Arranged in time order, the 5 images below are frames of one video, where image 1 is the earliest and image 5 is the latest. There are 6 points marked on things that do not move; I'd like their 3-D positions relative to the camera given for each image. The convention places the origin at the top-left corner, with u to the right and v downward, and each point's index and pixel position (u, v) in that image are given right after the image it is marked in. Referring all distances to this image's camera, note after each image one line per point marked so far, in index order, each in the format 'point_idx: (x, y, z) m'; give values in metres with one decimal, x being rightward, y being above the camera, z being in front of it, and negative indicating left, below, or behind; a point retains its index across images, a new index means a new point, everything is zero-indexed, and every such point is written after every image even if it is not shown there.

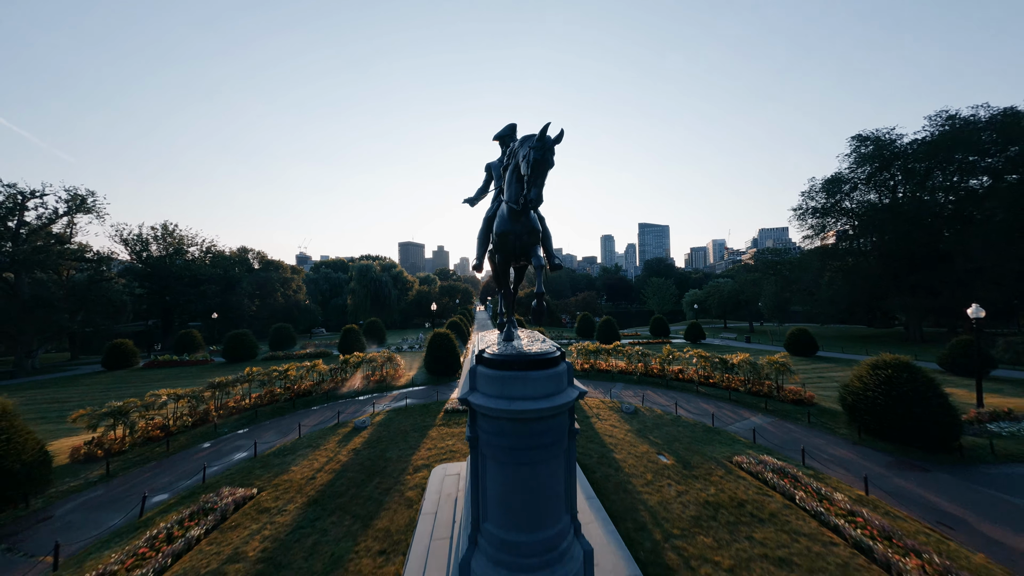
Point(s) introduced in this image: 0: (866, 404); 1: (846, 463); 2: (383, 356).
0: (+12.4, -4.0, +10.8) m
1: (+9.9, -5.2, +9.2) m
2: (-7.3, -3.9, +17.7) m
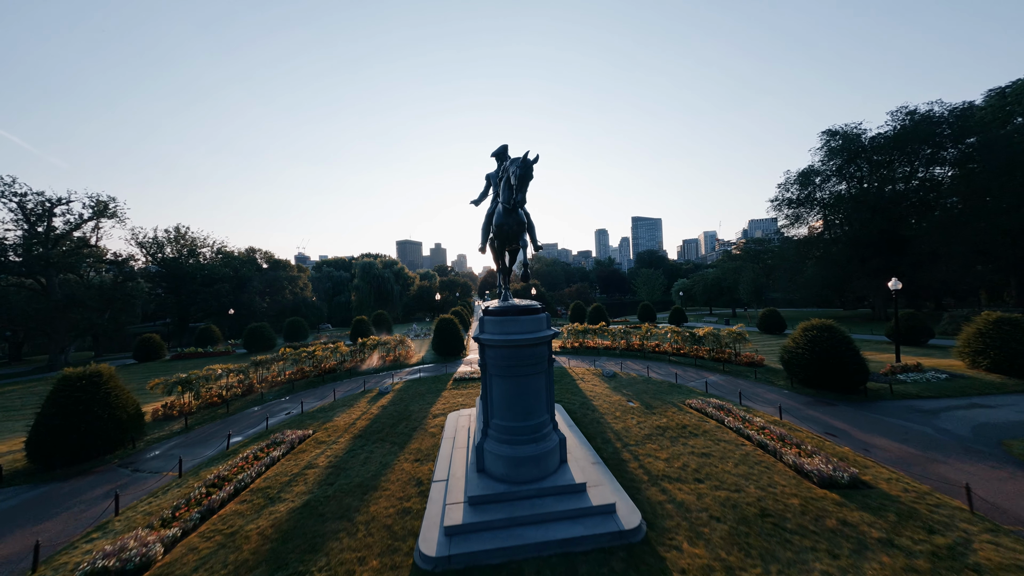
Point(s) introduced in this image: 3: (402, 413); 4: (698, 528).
0: (+12.3, -3.1, +13.3) m
1: (+9.9, -4.3, +11.7) m
2: (-7.4, -3.3, +20.0) m
3: (-4.3, -4.9, +12.1) m
4: (+3.6, -4.6, +5.9) m
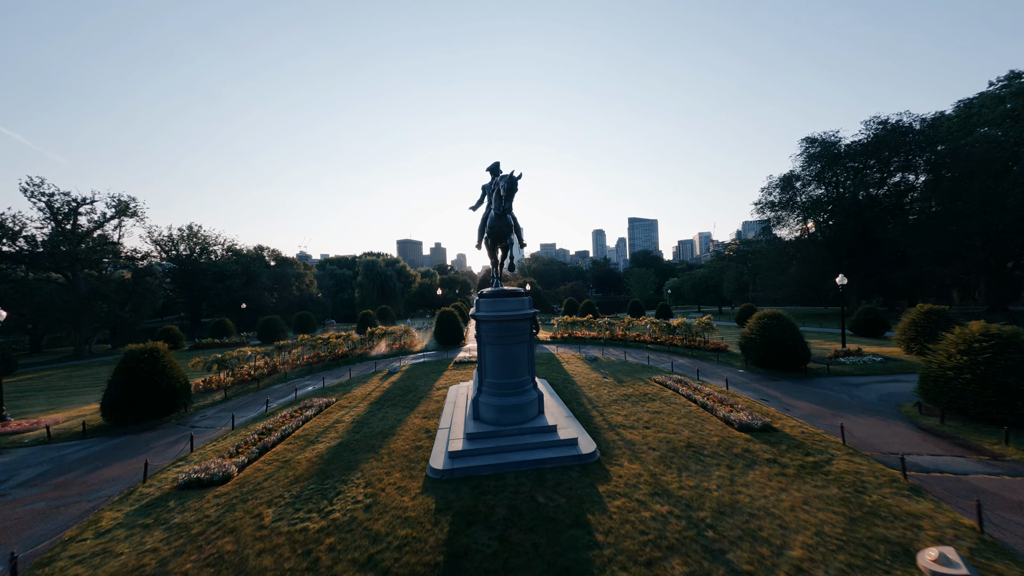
0: (+11.9, -2.8, +15.4) m
1: (+9.5, -4.0, +13.7) m
2: (-7.8, -2.9, +22.0) m
3: (-4.6, -4.5, +14.2) m
4: (+3.2, -4.3, +8.0) m
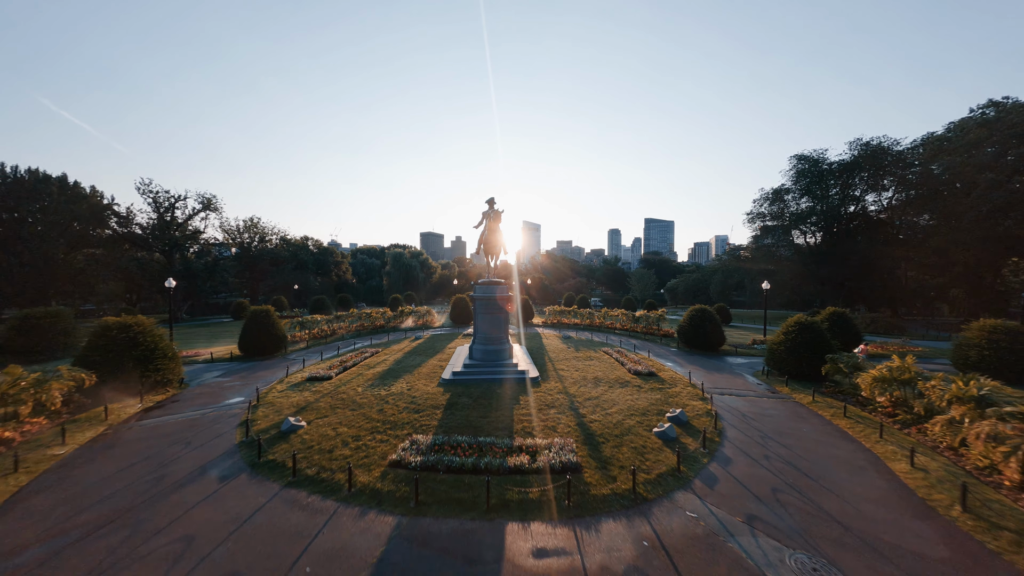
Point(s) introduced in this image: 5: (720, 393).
0: (+11.4, -2.8, +20.5) m
1: (+8.8, -3.9, +19.0) m
2: (-7.9, -1.9, +28.2) m
3: (-5.3, -3.8, +20.2) m
4: (+2.2, -4.0, +13.6) m
5: (+8.2, -4.1, +12.3) m
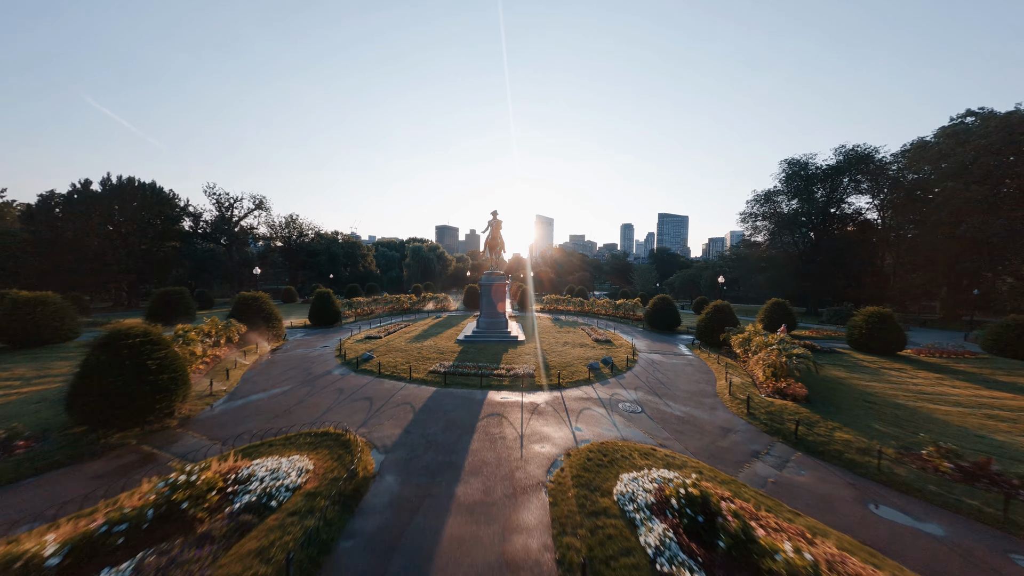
0: (+11.3, -2.2, +25.7) m
1: (+8.7, -3.3, +24.3) m
2: (-7.6, -0.8, +34.3) m
3: (-5.3, -2.9, +26.2) m
4: (+1.9, -3.4, +19.2) m
5: (+7.8, -3.6, +17.6) m
